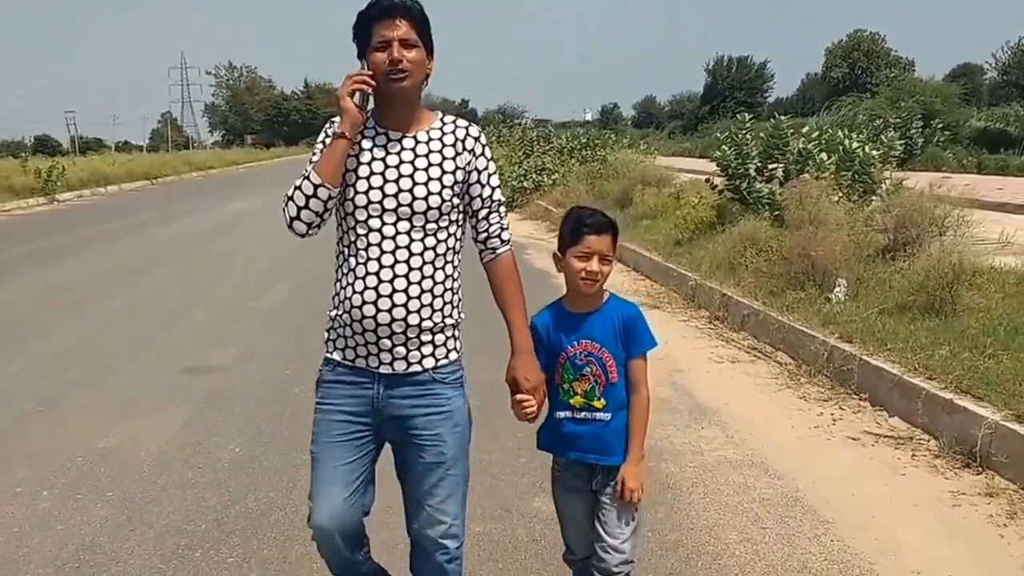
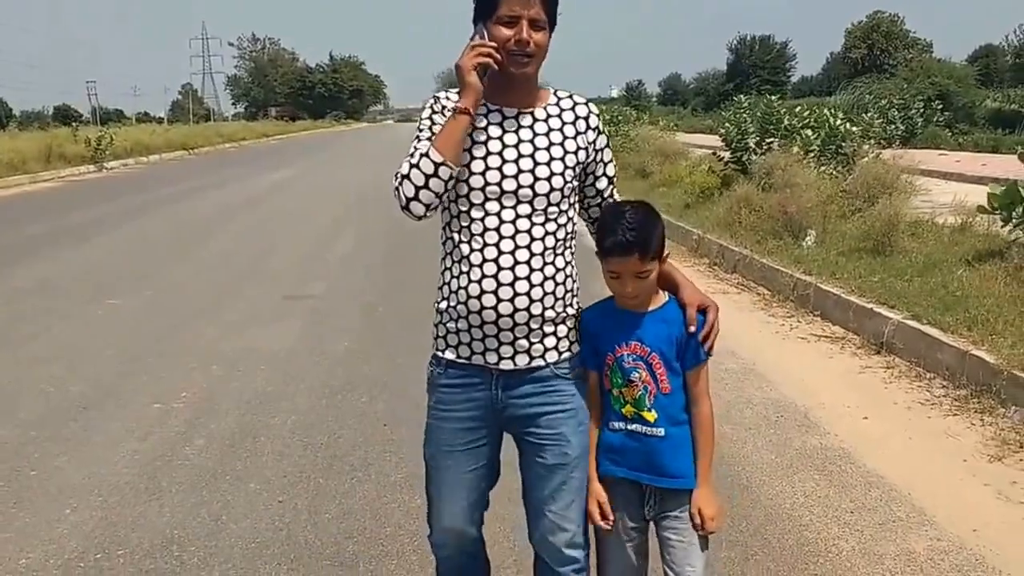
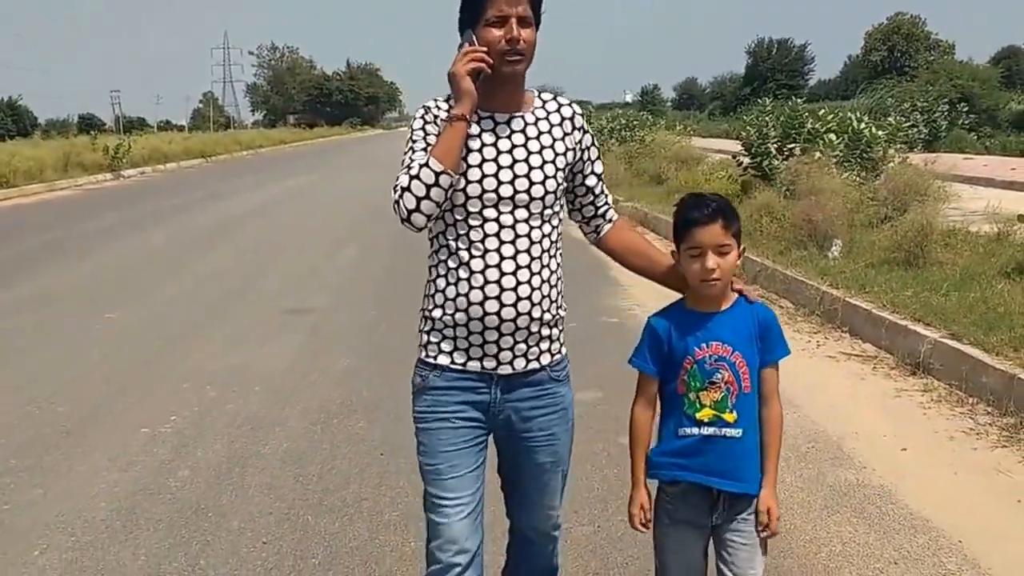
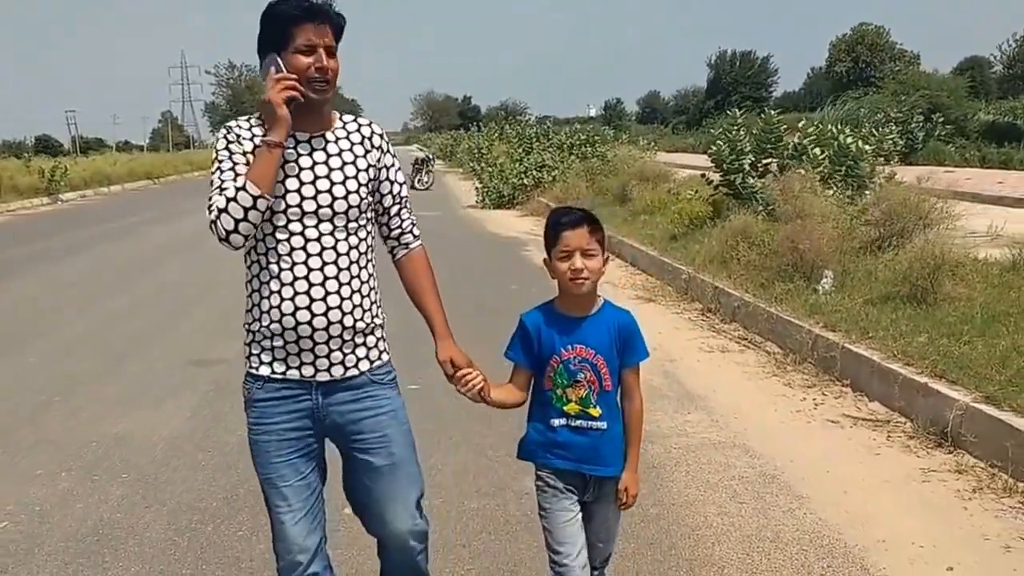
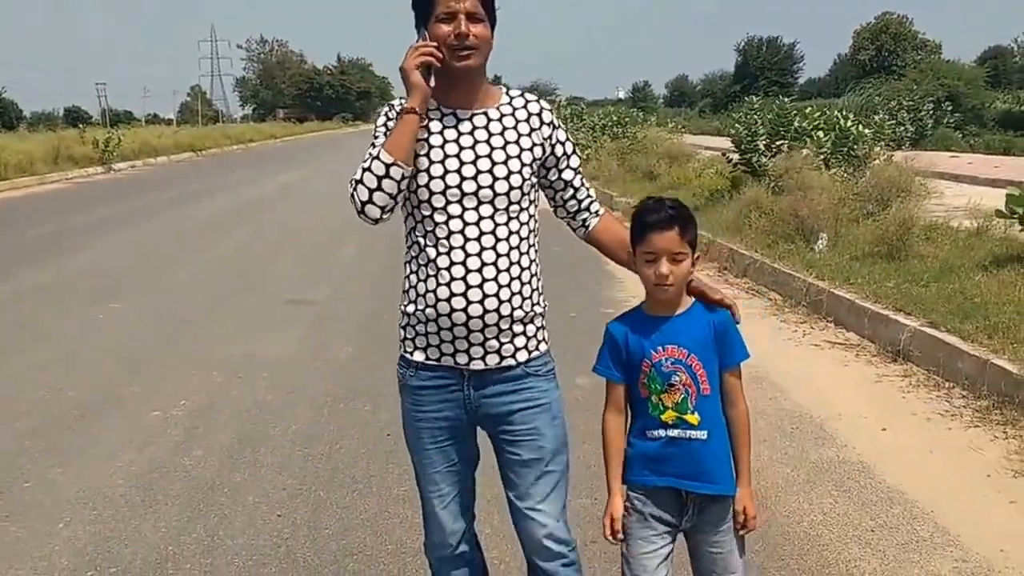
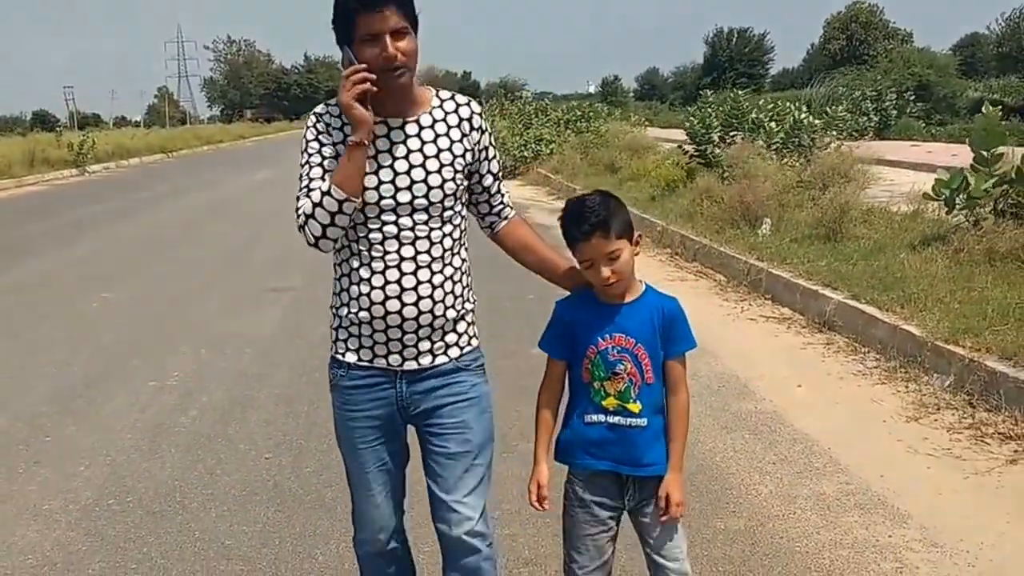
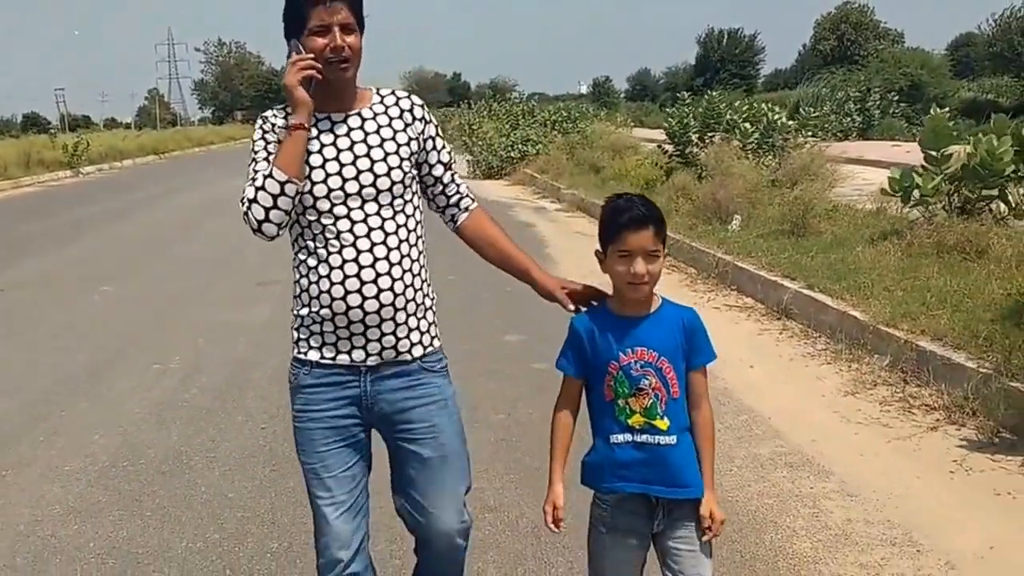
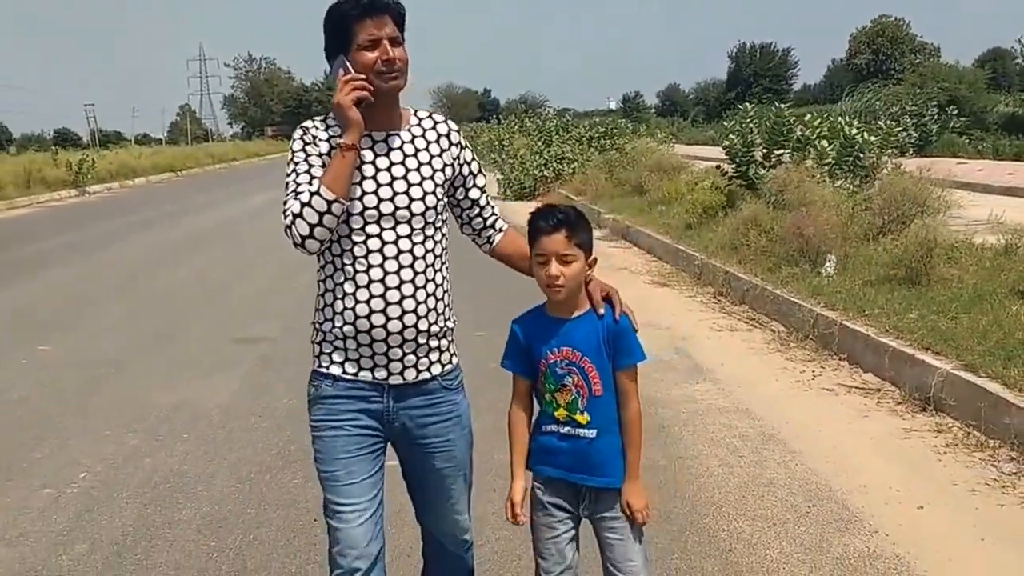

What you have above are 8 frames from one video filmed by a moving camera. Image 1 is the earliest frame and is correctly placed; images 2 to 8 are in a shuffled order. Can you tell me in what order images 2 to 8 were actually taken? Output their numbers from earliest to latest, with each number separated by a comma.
4, 8, 3, 5, 2, 6, 7
